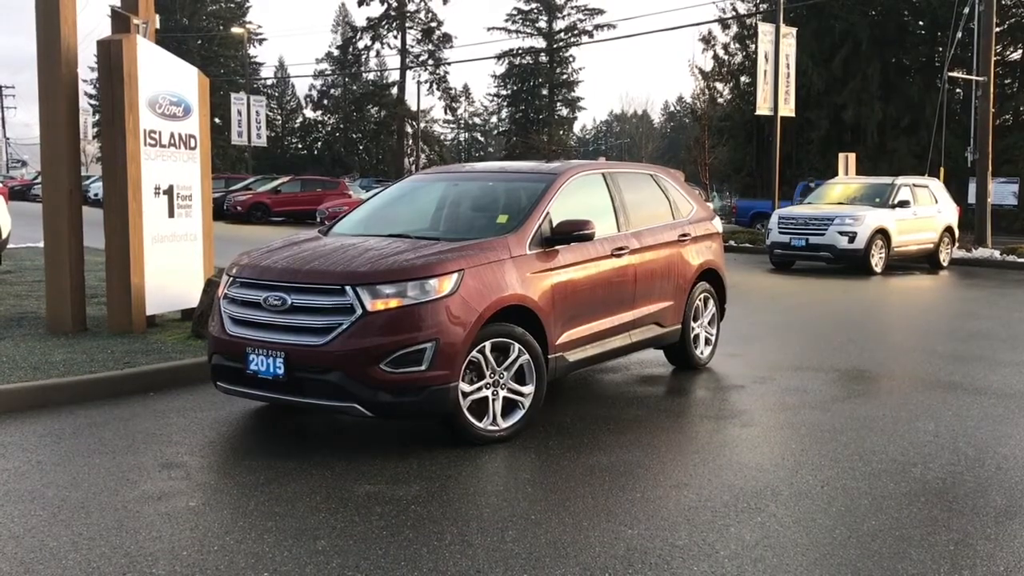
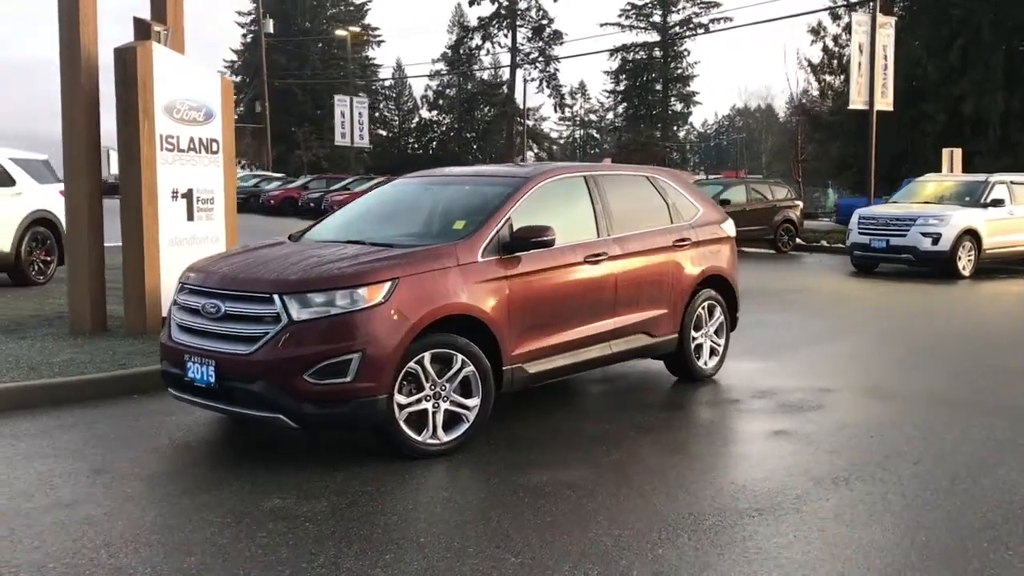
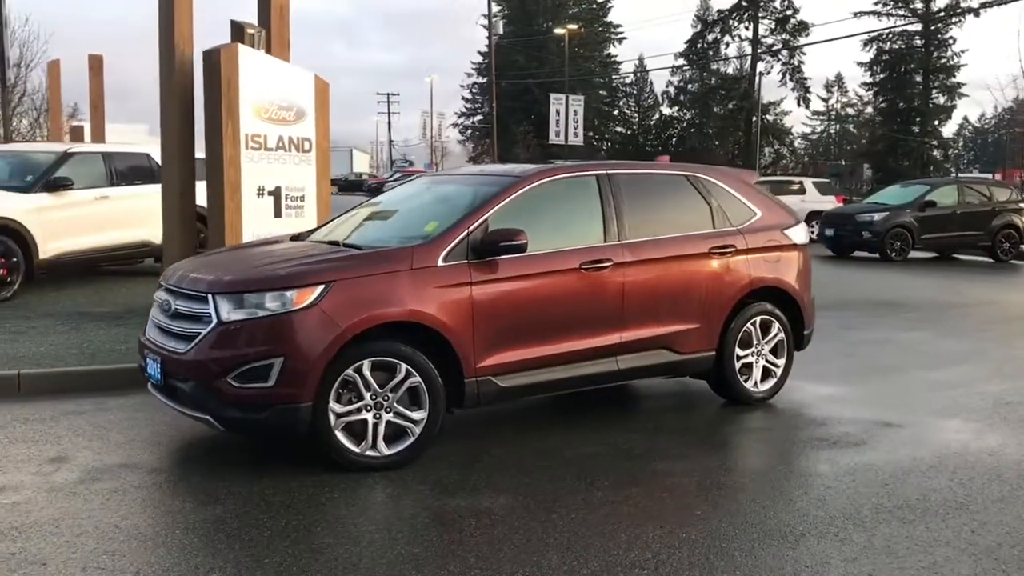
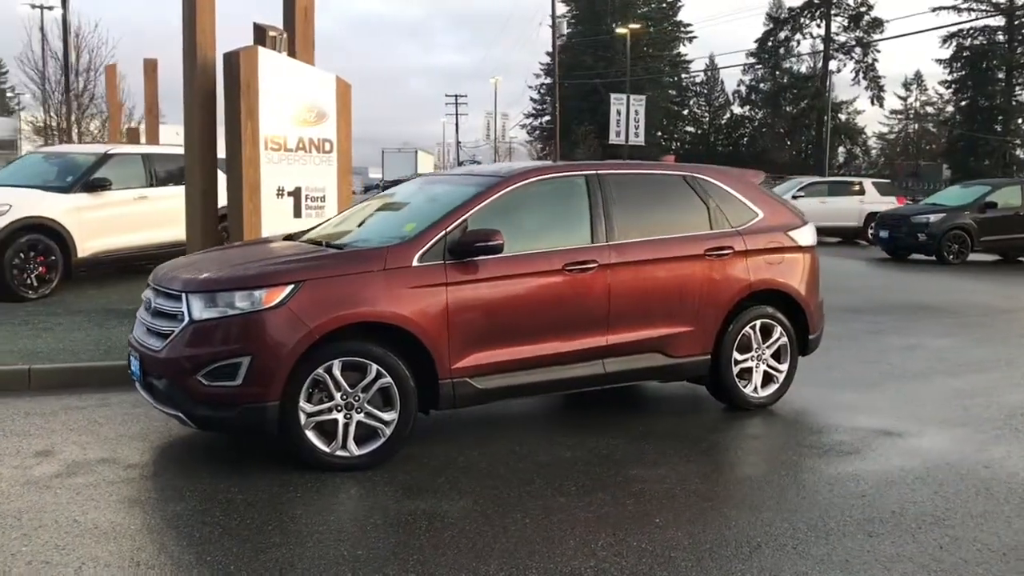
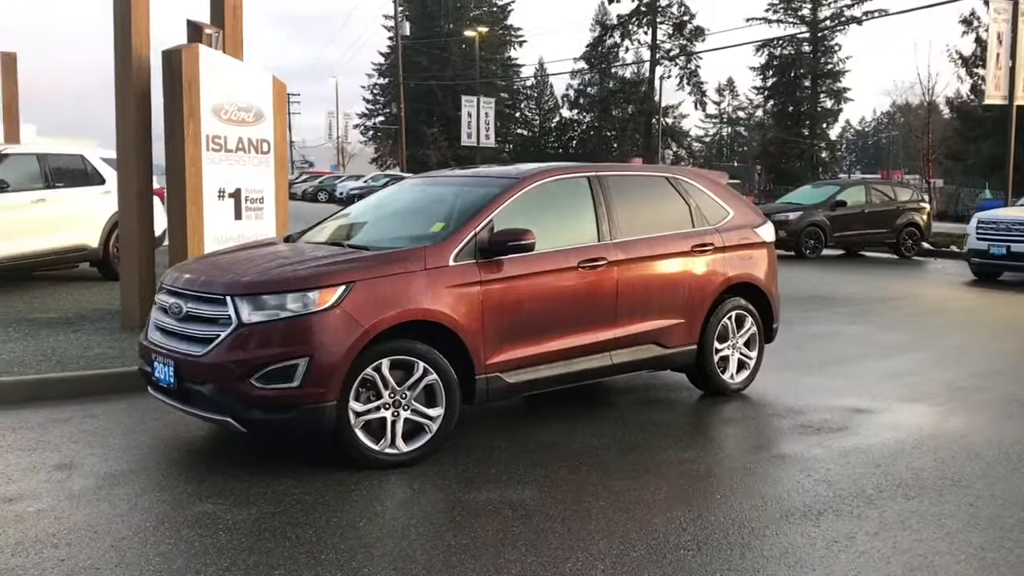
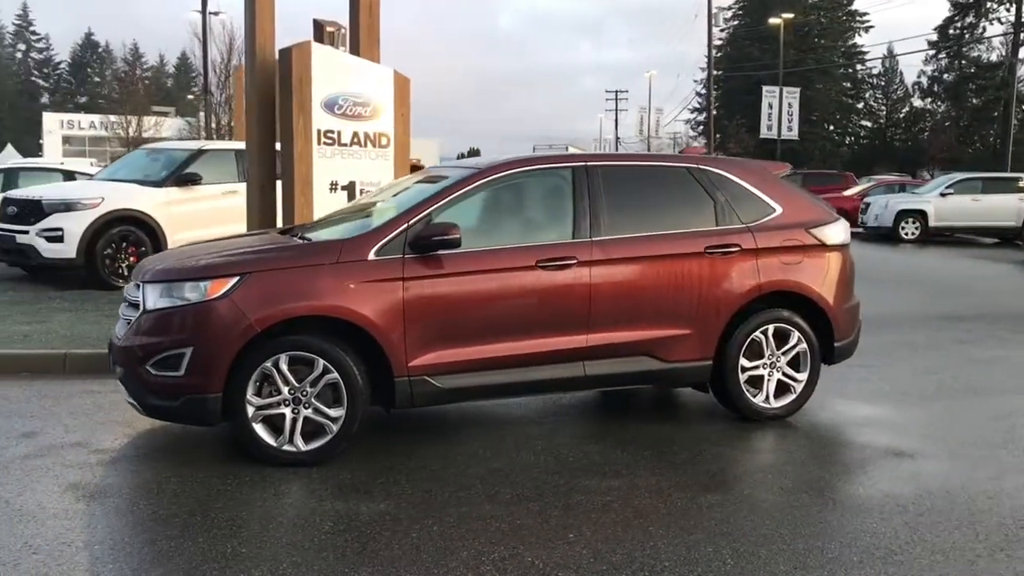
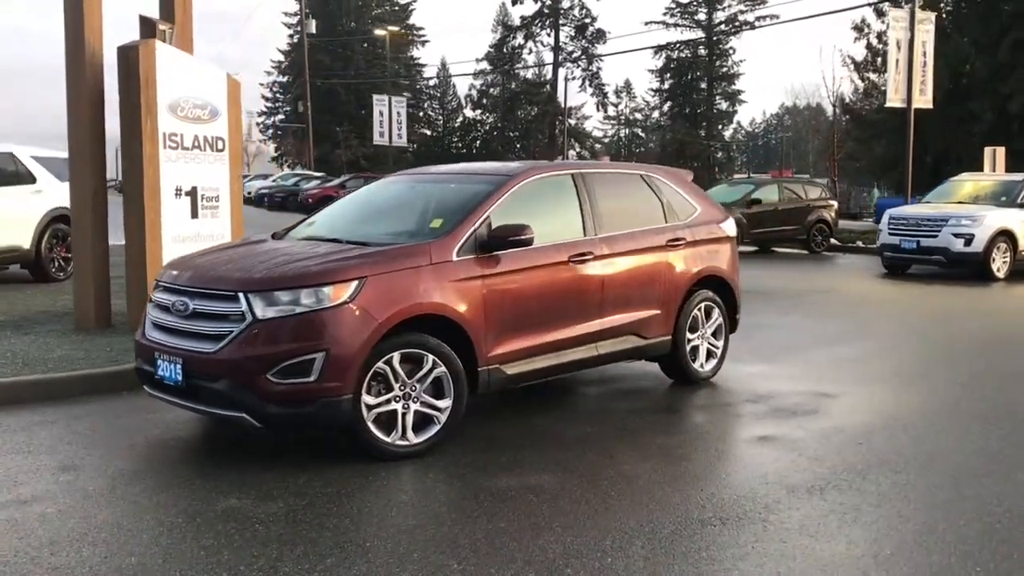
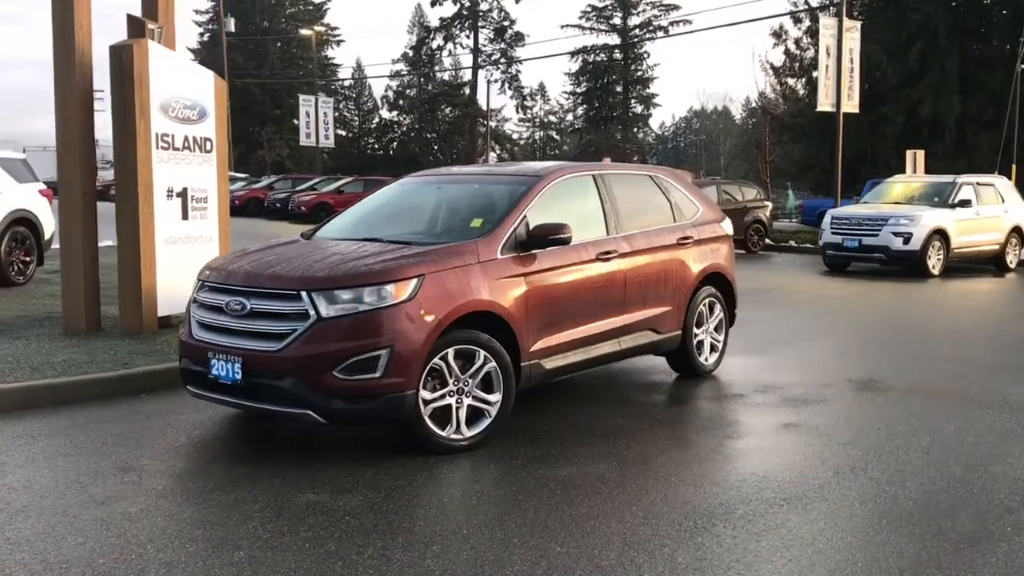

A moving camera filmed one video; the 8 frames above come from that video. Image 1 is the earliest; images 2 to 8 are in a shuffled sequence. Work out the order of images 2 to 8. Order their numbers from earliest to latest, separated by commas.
8, 2, 7, 5, 3, 4, 6
